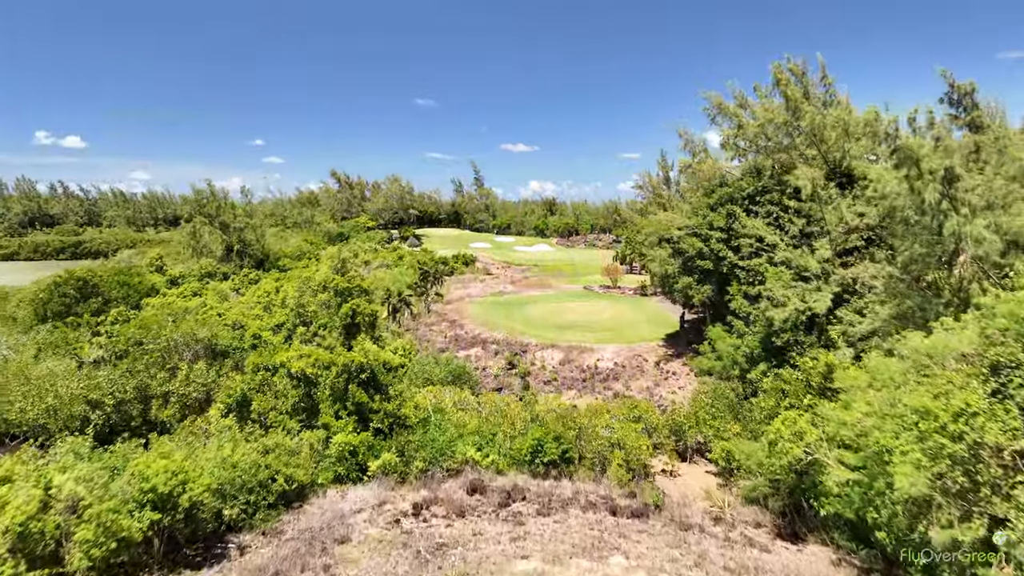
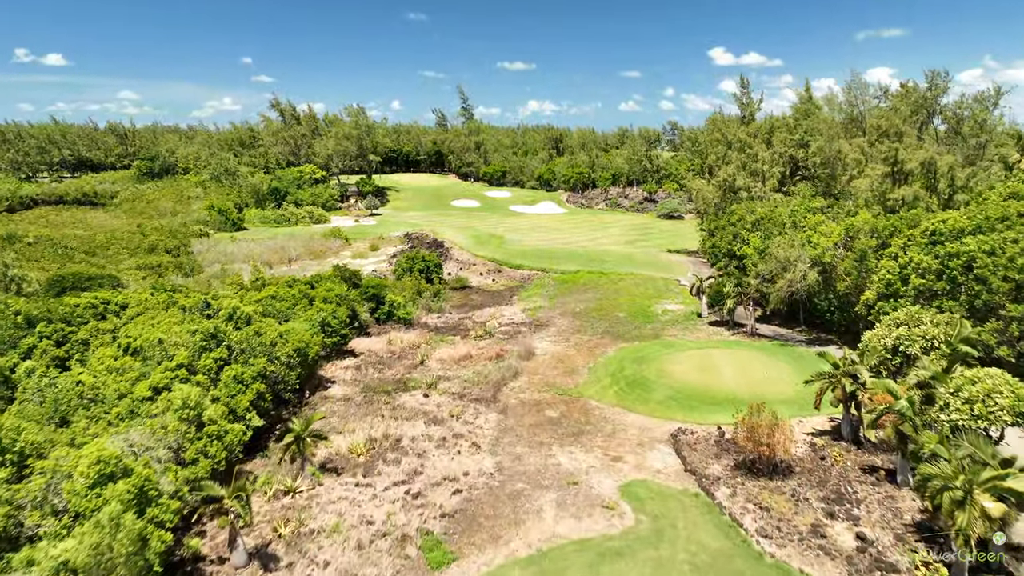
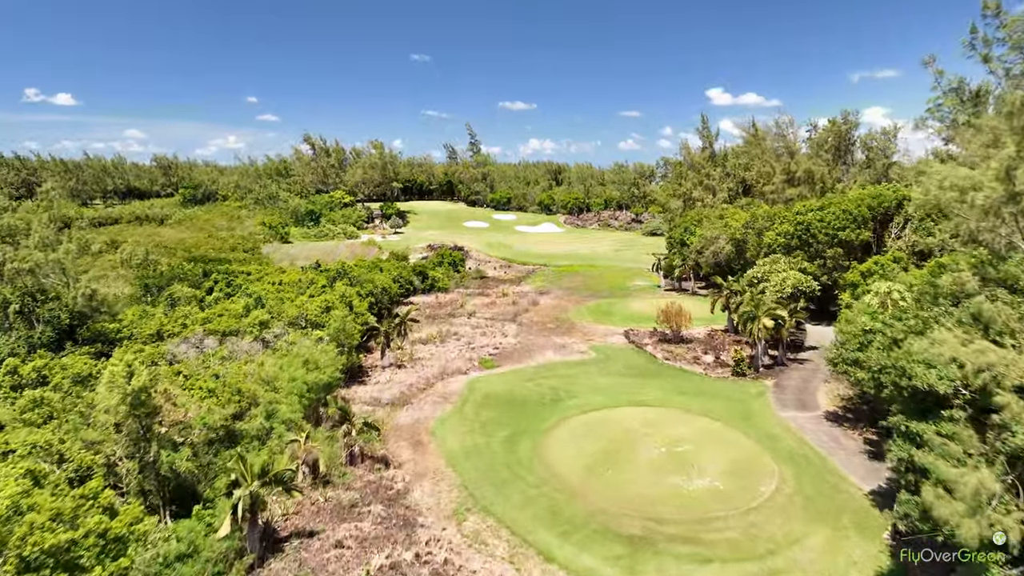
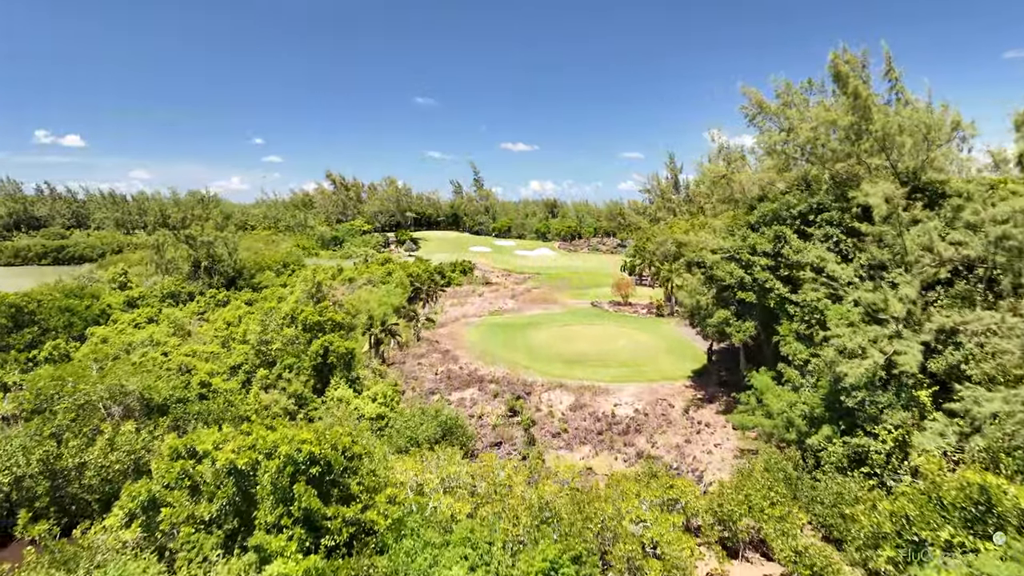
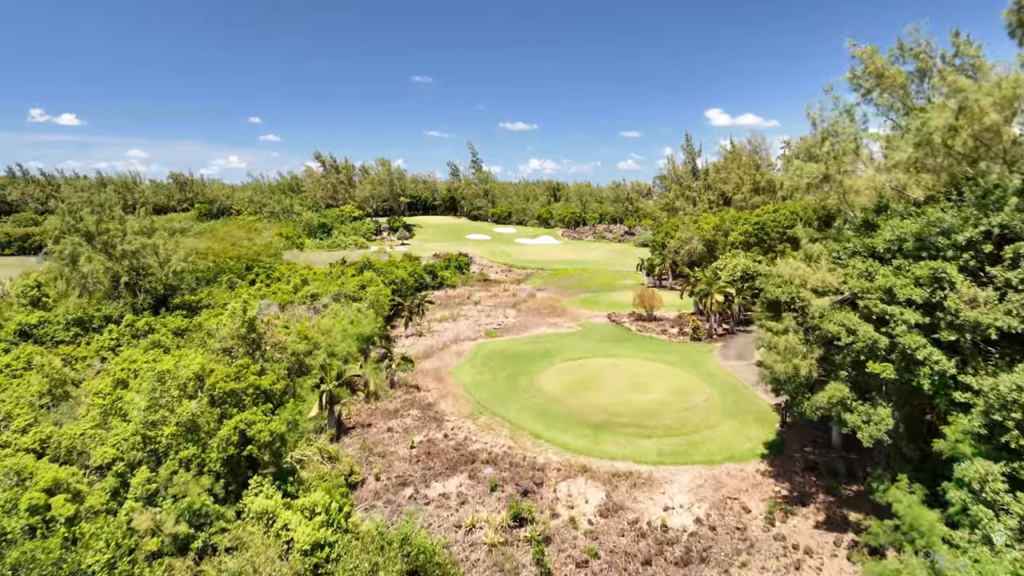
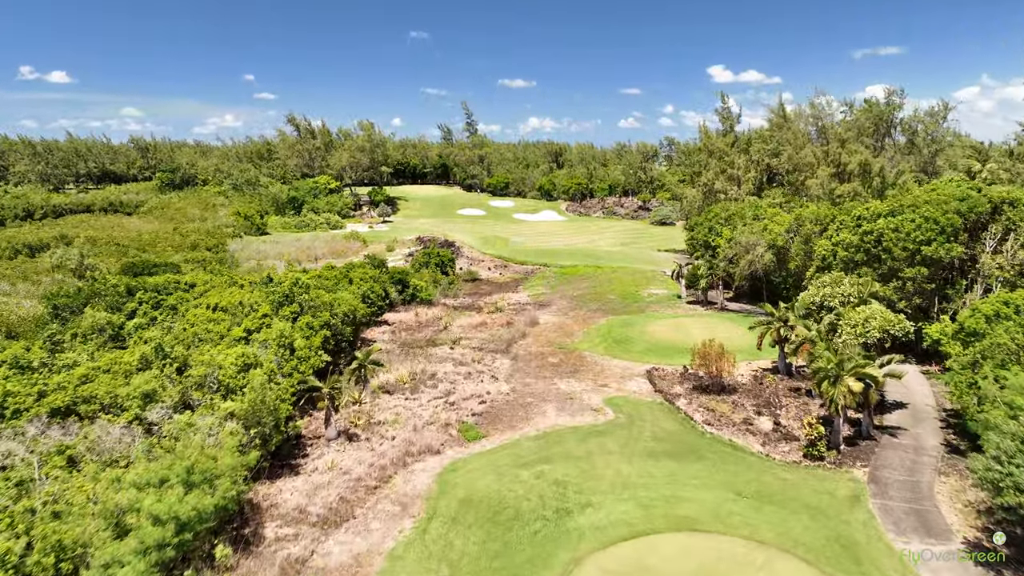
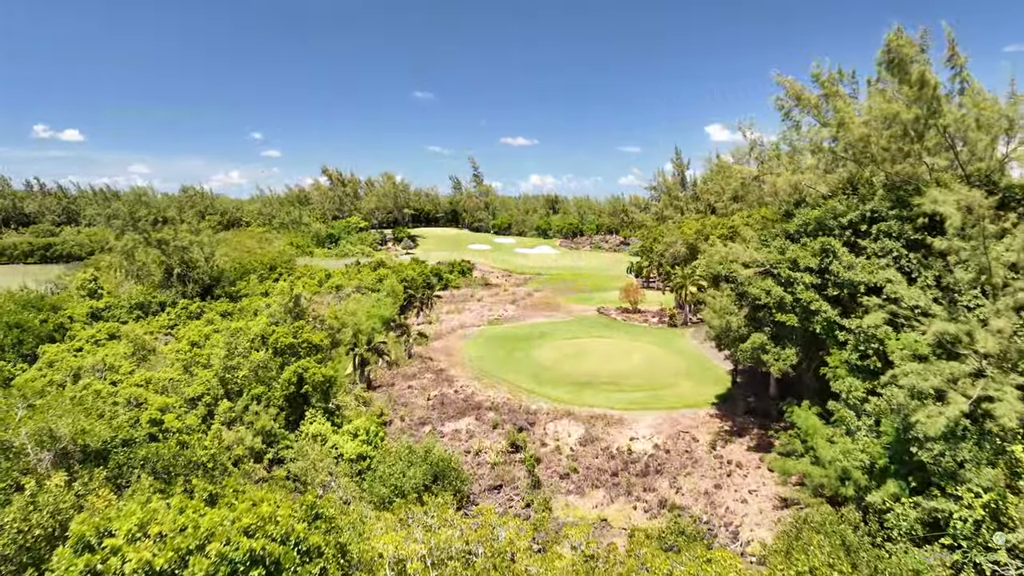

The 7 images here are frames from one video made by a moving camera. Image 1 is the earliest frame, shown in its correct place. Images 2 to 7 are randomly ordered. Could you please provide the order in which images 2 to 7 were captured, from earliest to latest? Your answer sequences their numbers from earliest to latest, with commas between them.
4, 7, 5, 3, 6, 2
